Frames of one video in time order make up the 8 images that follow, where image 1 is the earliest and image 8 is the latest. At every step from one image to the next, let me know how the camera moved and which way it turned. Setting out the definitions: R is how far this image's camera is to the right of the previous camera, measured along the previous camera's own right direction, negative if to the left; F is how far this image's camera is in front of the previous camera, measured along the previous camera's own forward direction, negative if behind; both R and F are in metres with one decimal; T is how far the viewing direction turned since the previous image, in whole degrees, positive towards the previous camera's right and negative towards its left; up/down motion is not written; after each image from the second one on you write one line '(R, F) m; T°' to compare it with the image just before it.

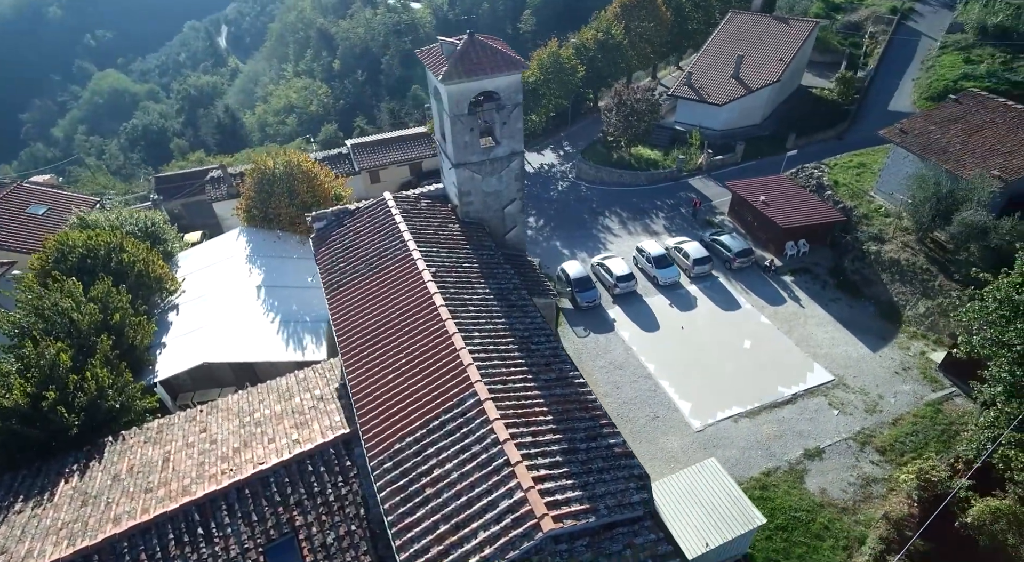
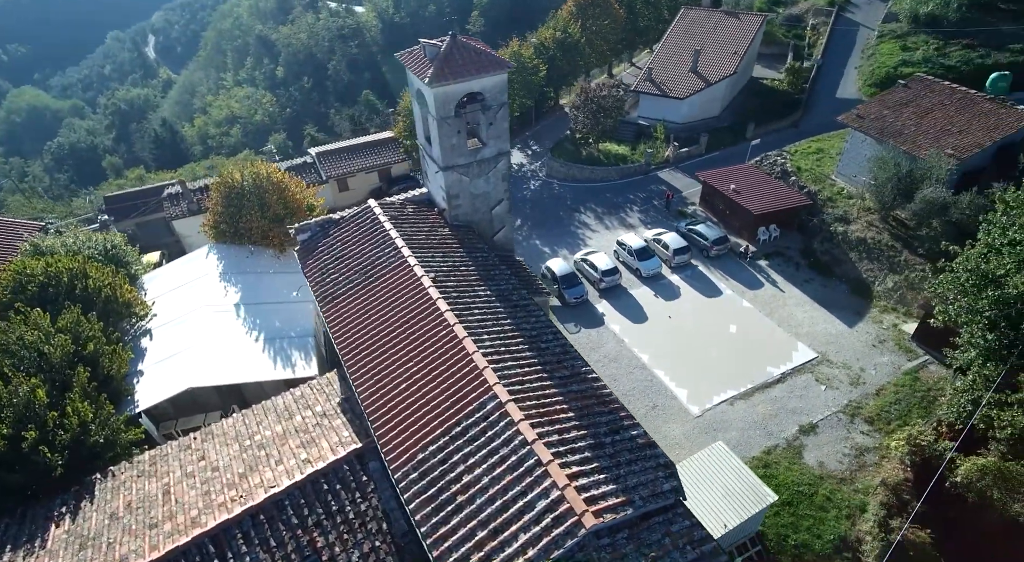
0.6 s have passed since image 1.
(-1.4, 0.0) m; +5°
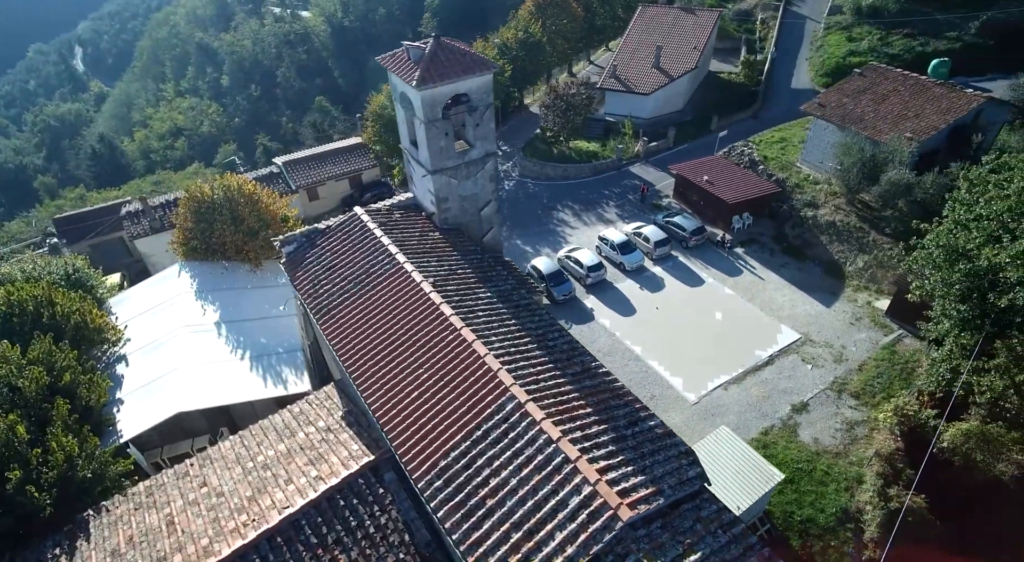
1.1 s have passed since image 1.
(-1.3, 0.0) m; +4°
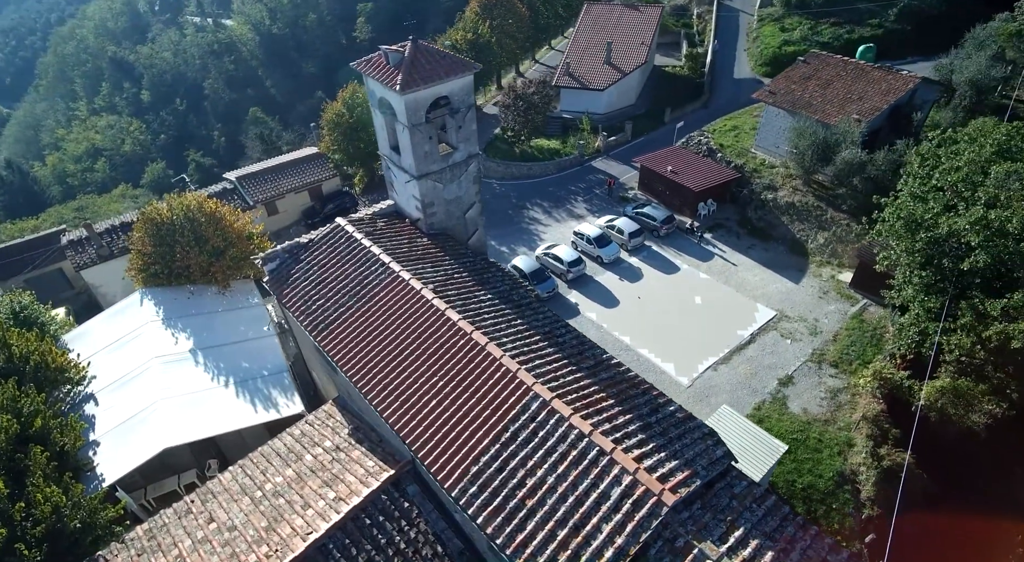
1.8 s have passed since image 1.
(-1.7, +0.1) m; +6°
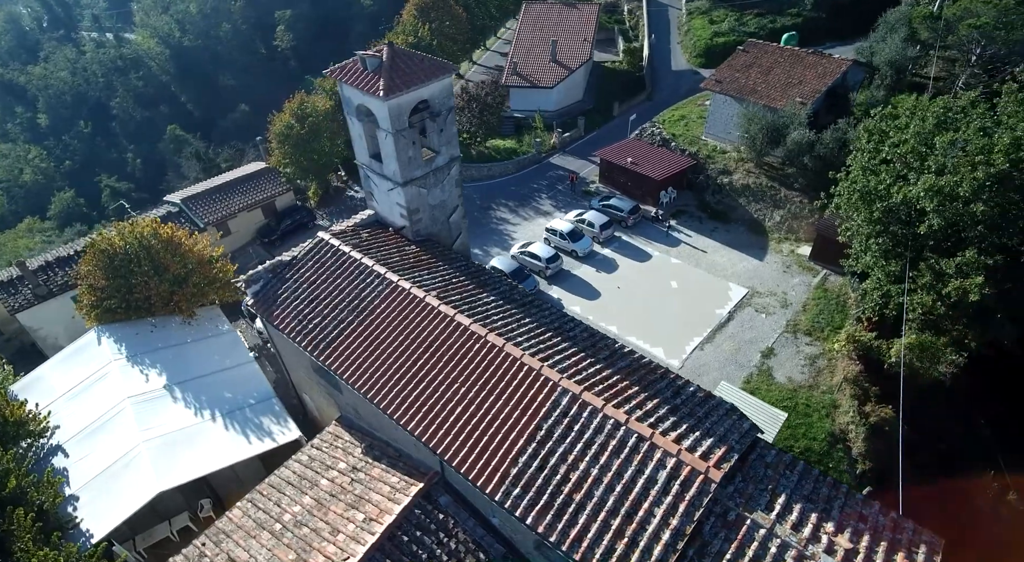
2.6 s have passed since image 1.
(-2.1, +0.1) m; +7°
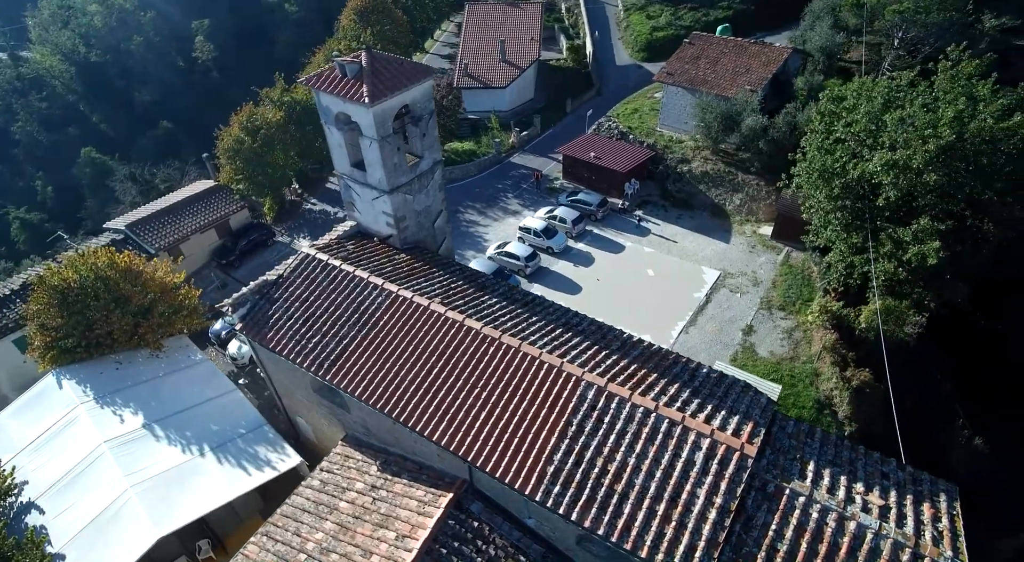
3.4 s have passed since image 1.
(-1.9, +0.2) m; +6°
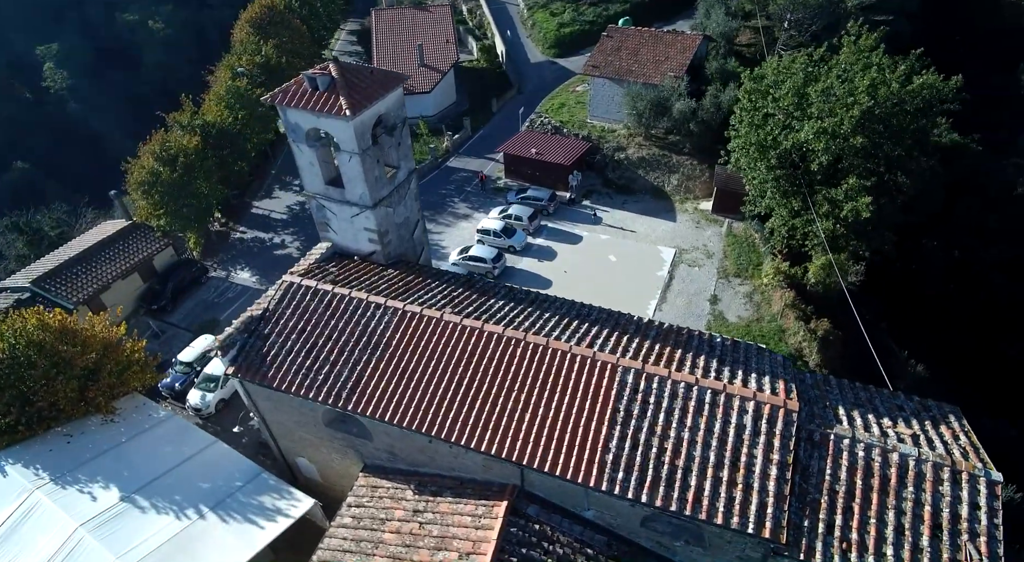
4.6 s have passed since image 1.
(-3.0, +0.4) m; +10°
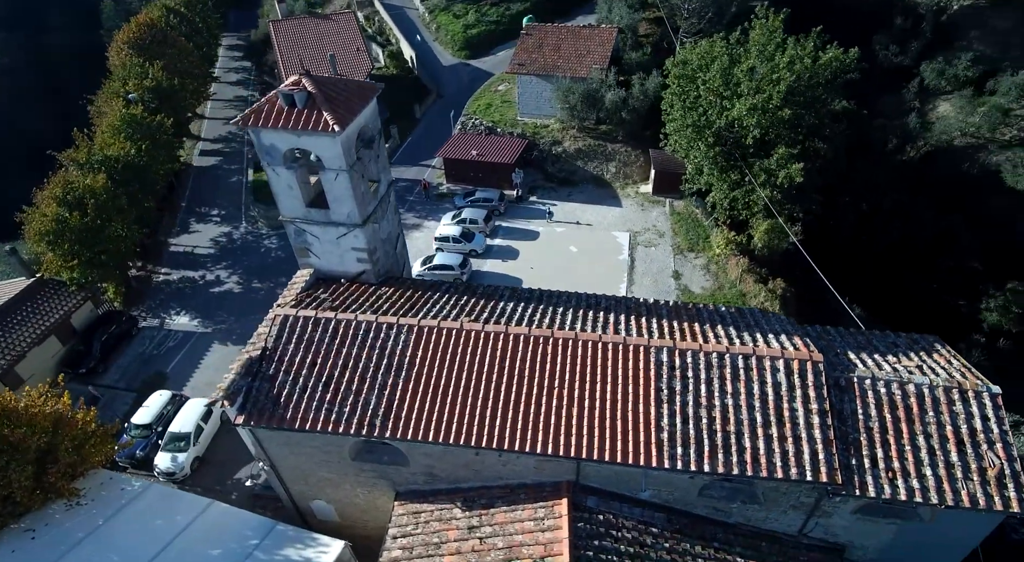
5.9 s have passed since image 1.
(-3.1, +0.5) m; +10°
